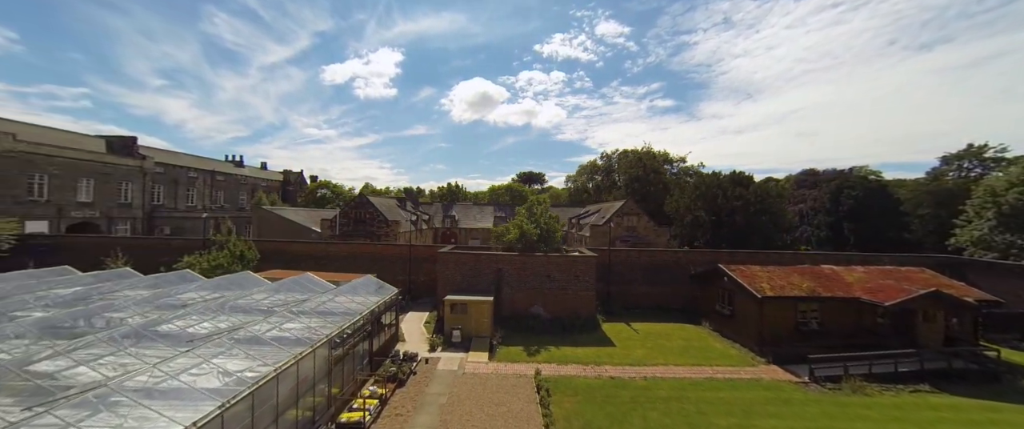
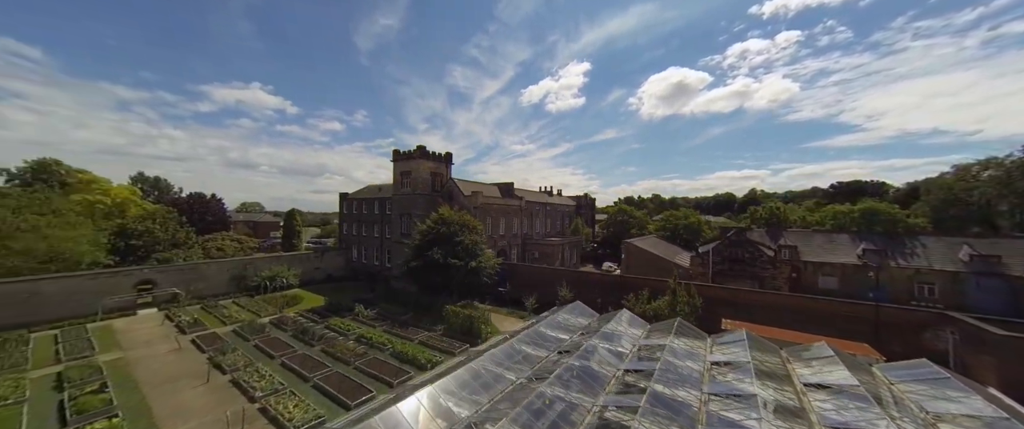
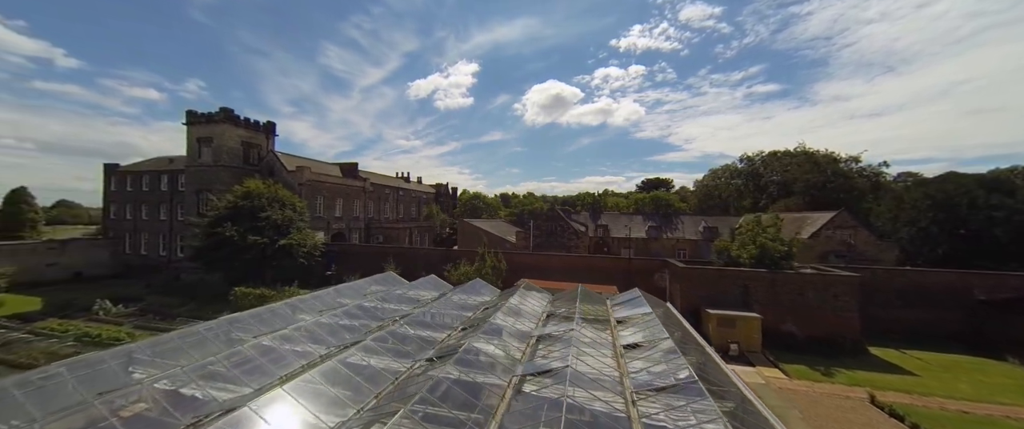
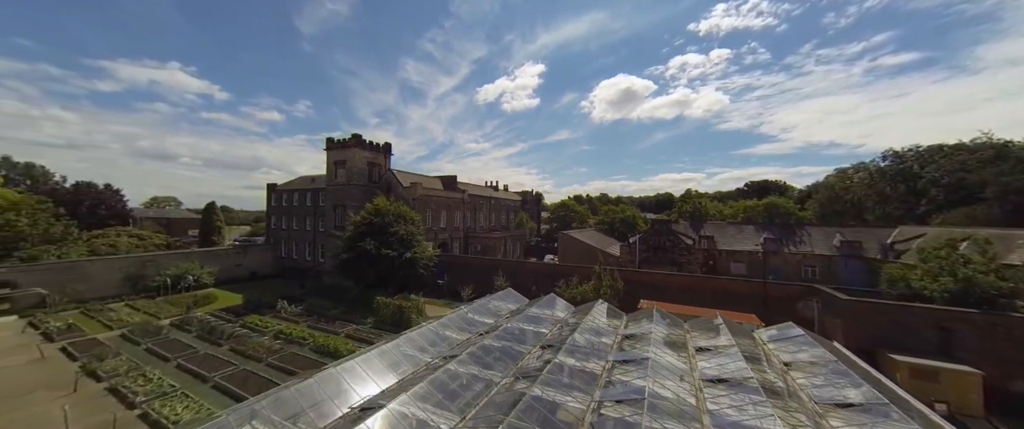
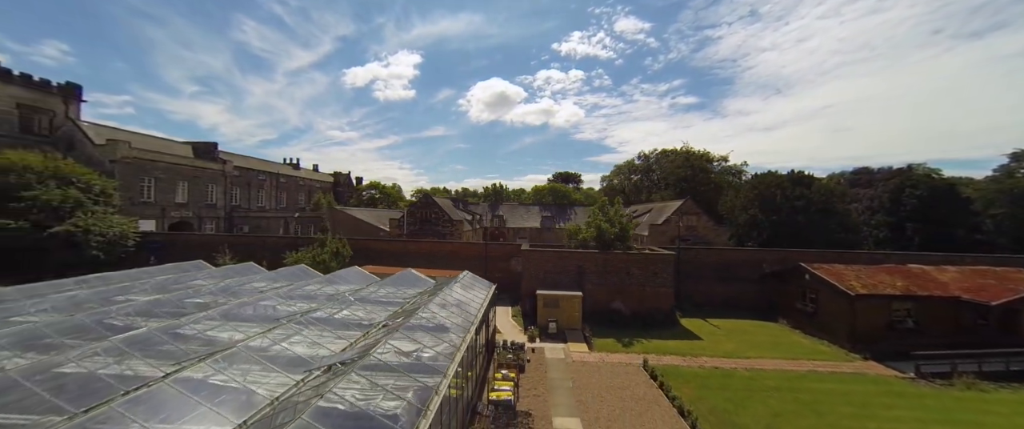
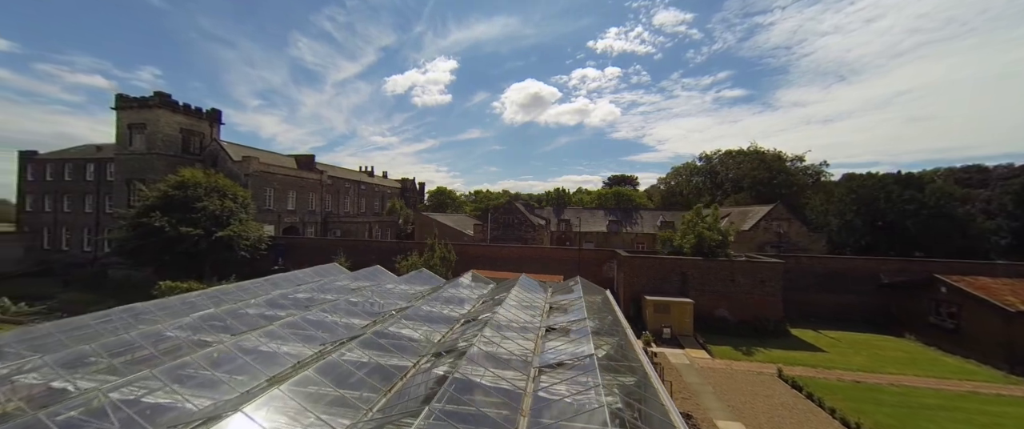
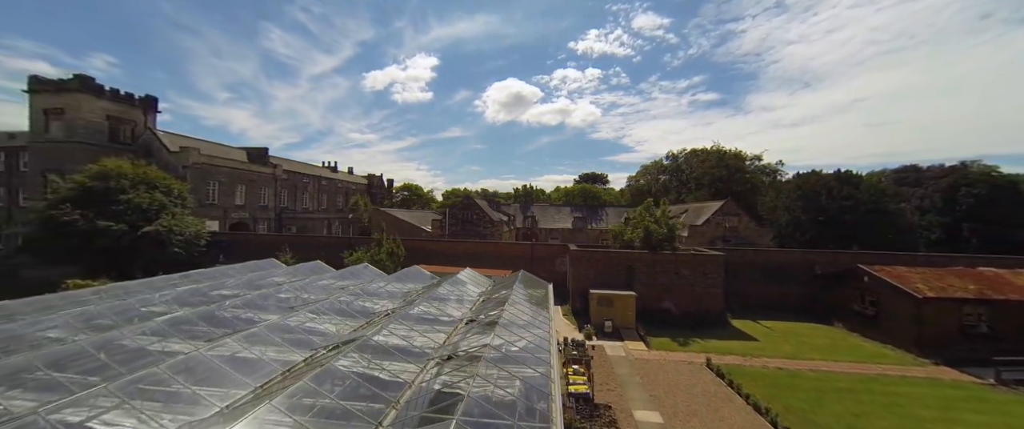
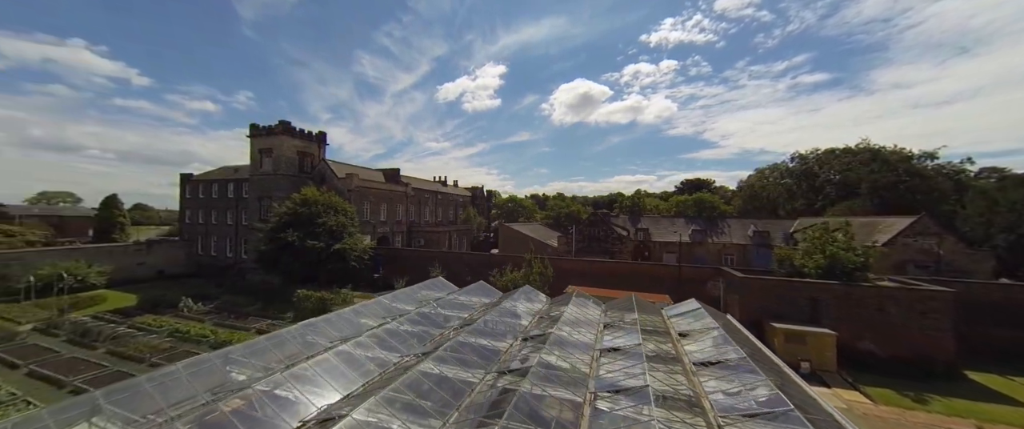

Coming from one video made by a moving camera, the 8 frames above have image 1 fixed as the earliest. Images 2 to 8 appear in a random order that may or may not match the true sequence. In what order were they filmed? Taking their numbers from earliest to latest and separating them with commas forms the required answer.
5, 7, 6, 3, 8, 4, 2
